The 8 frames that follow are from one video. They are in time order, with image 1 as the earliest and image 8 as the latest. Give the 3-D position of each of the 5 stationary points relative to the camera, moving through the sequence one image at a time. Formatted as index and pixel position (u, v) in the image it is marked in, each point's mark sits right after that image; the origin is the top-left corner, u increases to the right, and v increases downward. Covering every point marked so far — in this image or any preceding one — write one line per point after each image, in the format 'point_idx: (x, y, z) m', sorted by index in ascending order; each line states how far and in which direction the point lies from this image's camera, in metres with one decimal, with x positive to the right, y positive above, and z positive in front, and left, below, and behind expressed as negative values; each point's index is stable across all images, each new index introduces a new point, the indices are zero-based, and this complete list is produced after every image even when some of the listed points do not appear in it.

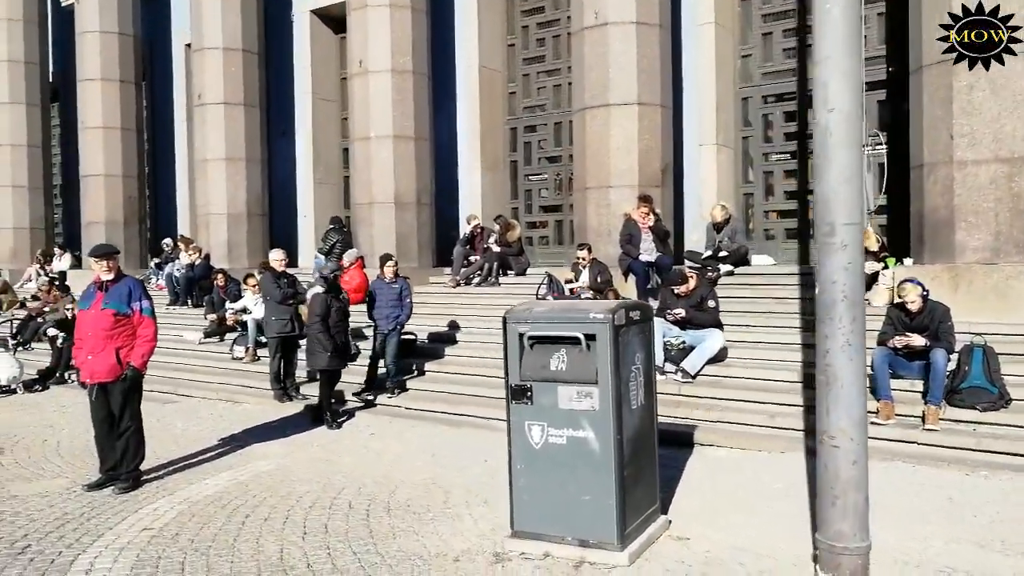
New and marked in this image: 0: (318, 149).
0: (-4.5, +3.3, +19.0) m
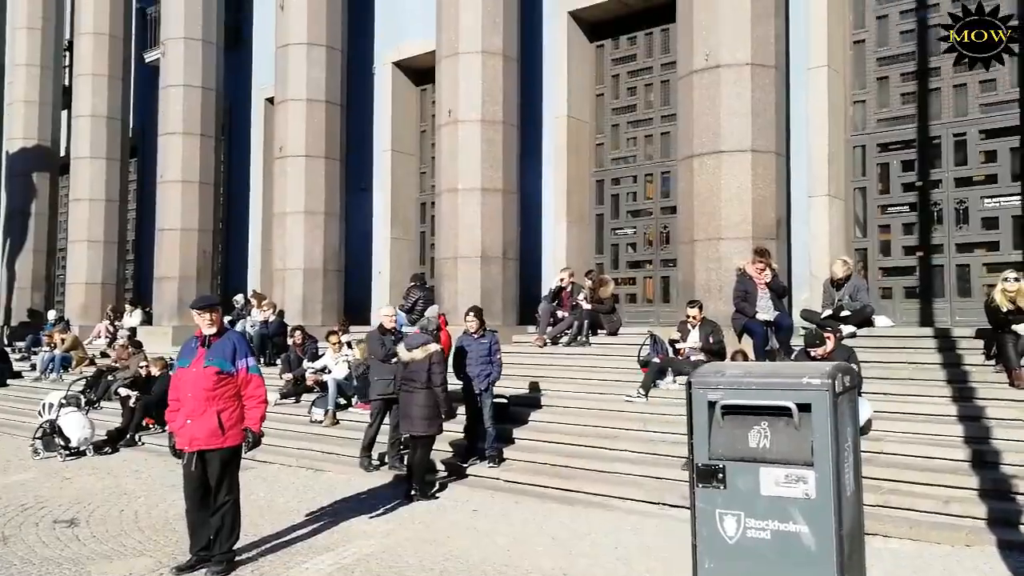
0: (-2.6, +1.9, +18.6) m
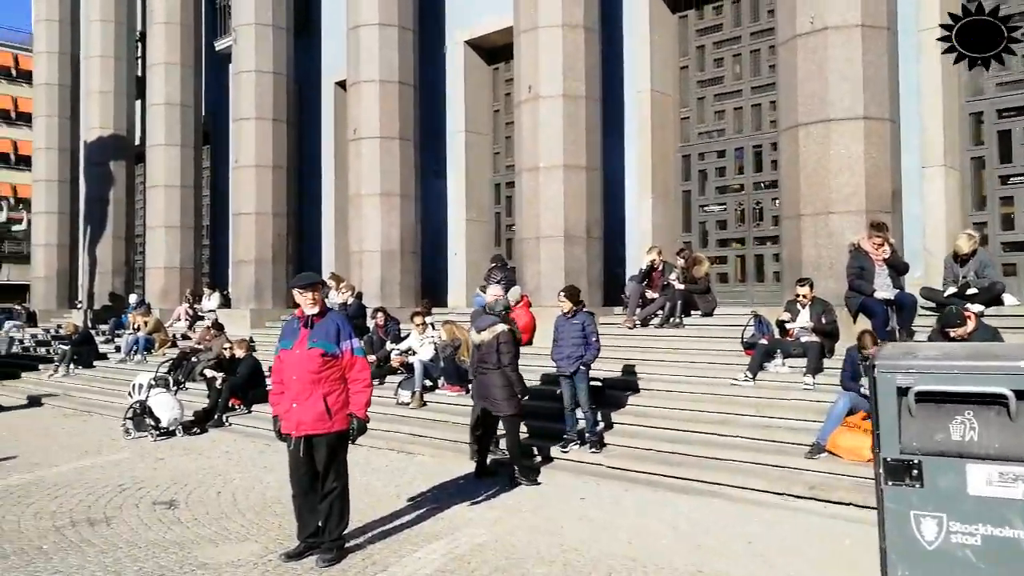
0: (-0.9, +2.3, +18.2) m
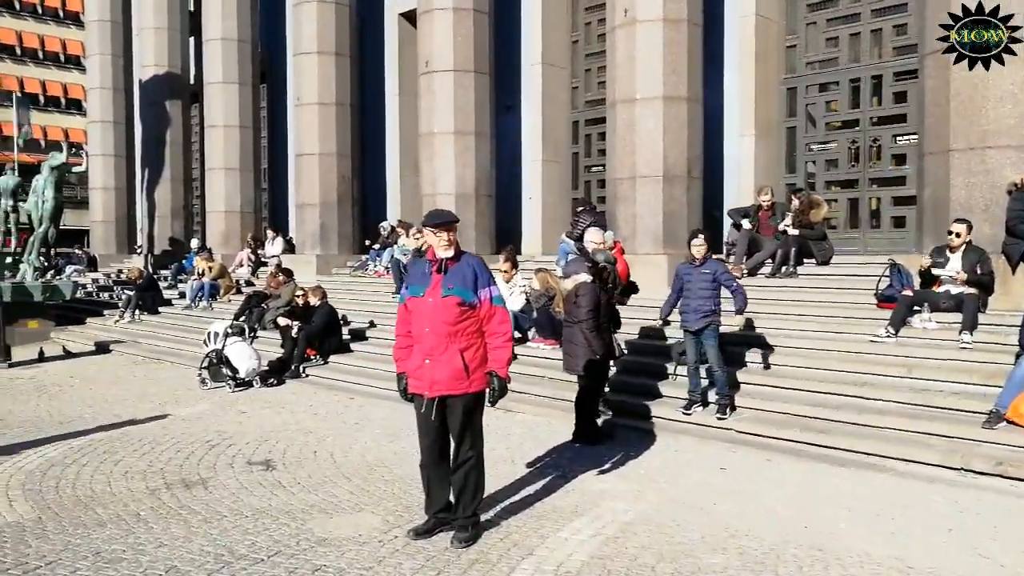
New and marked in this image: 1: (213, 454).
0: (+0.8, +3.5, +17.1) m
1: (-3.0, -1.7, +8.1) m
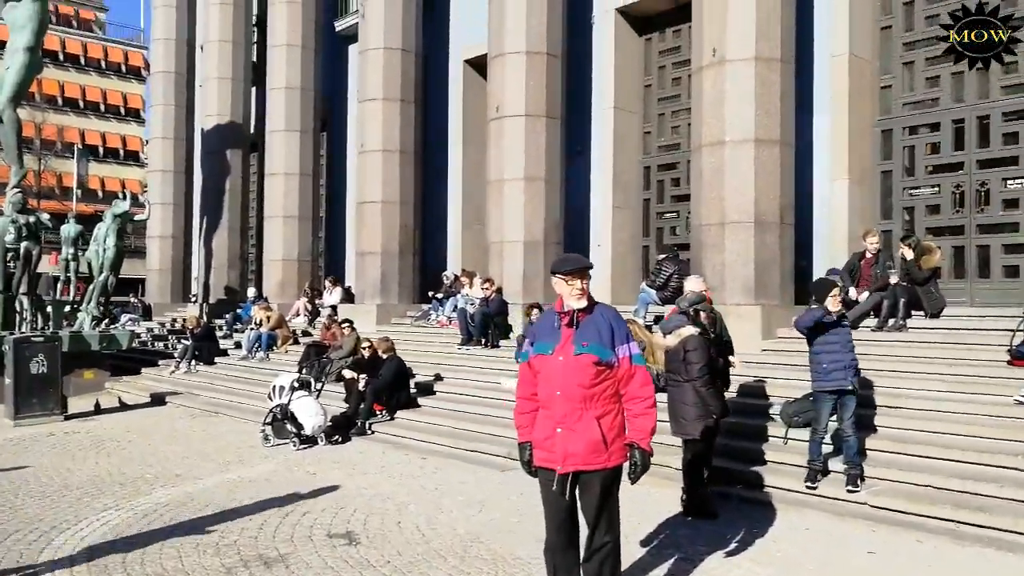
0: (+2.2, +2.4, +16.5) m
1: (-2.0, -2.2, +7.4) m
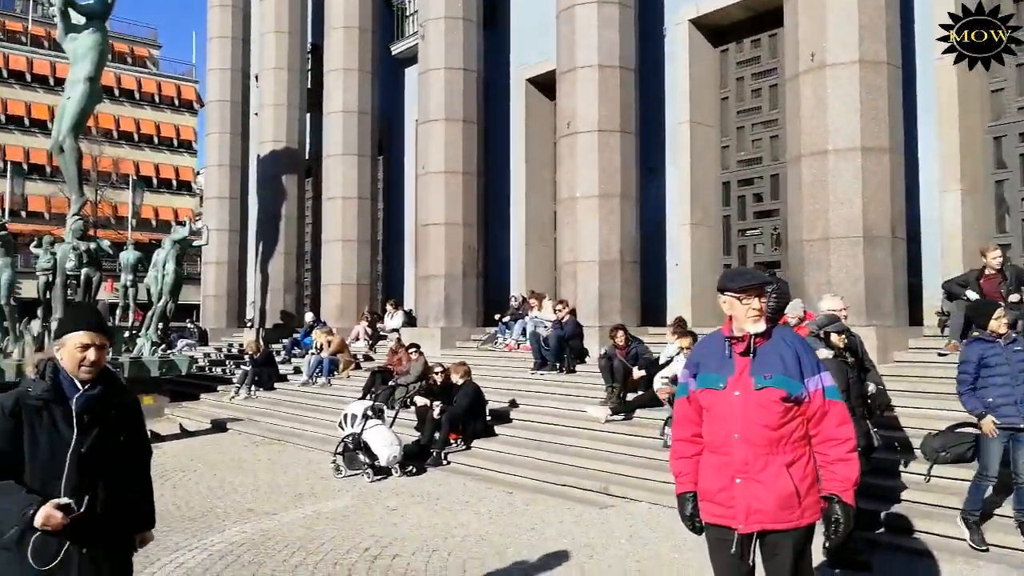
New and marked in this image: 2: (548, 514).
0: (+3.6, +2.0, +15.7) m
1: (-1.1, -2.3, +6.7) m
2: (+0.4, -2.4, +8.6) m
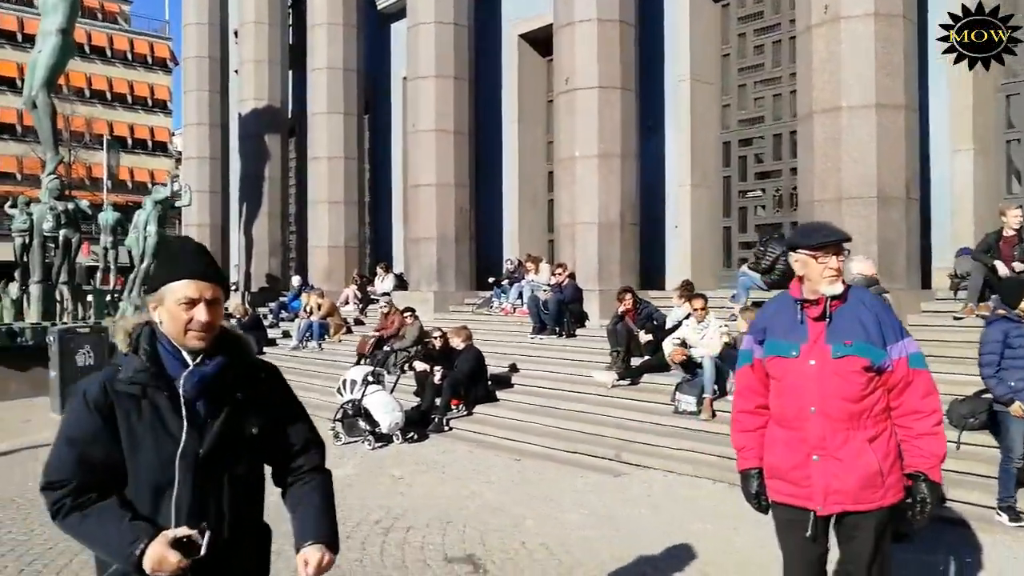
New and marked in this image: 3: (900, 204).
0: (+3.5, +2.7, +15.3) m
1: (-0.9, -2.0, +6.4) m
2: (+0.5, -2.0, +8.3) m
3: (+5.0, +1.1, +10.5) m
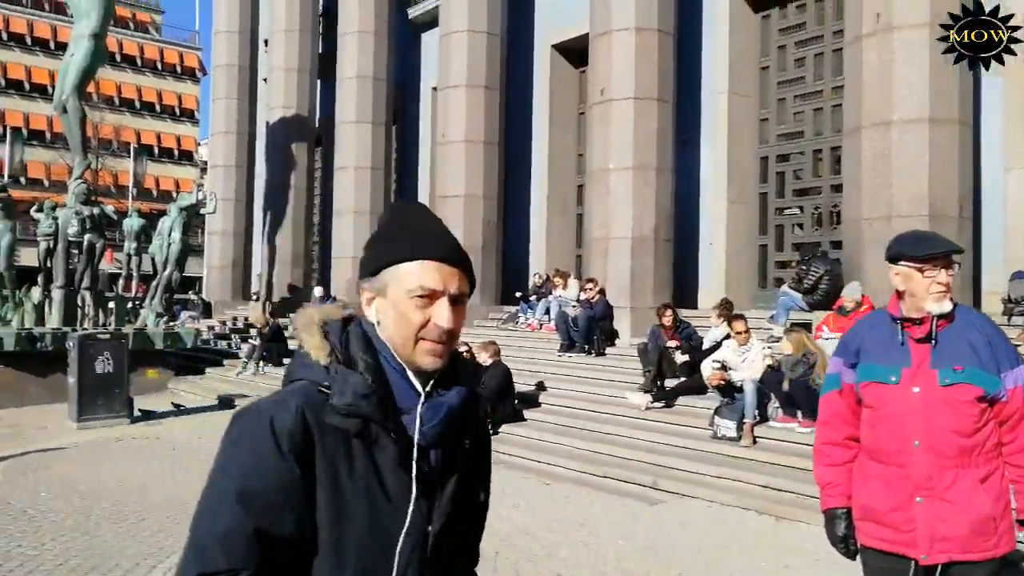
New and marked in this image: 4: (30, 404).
0: (+4.1, +2.4, +14.9) m
1: (-0.7, -2.1, +6.0) m
2: (+0.8, -2.1, +7.9) m
3: (+5.4, +0.8, +10.0) m
4: (-9.1, -2.2, +15.3) m
